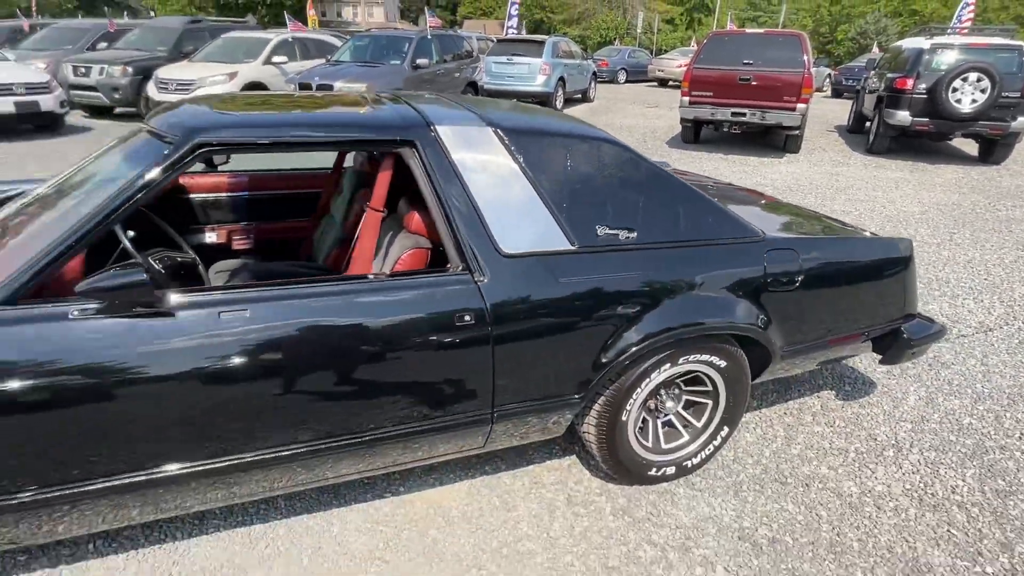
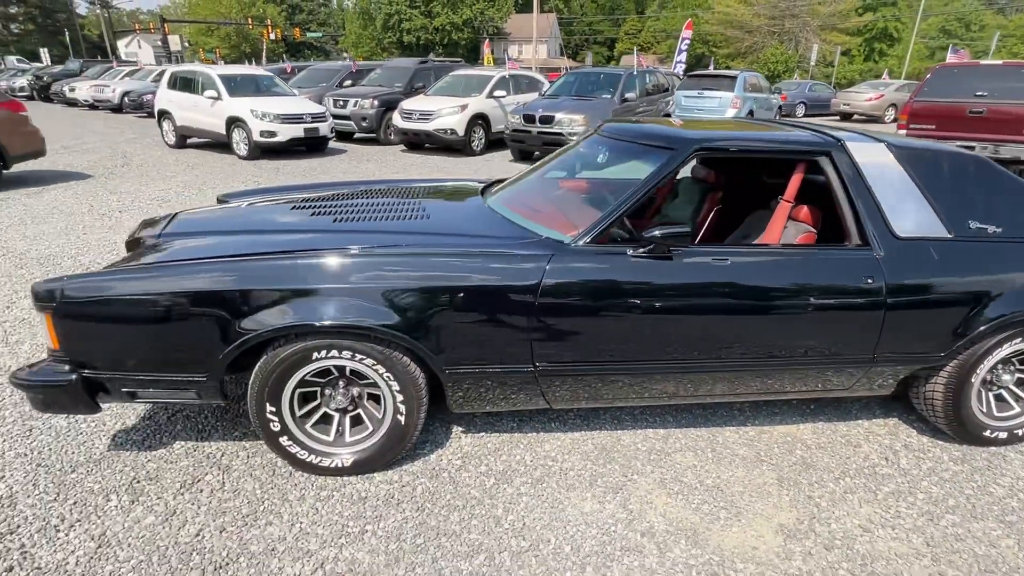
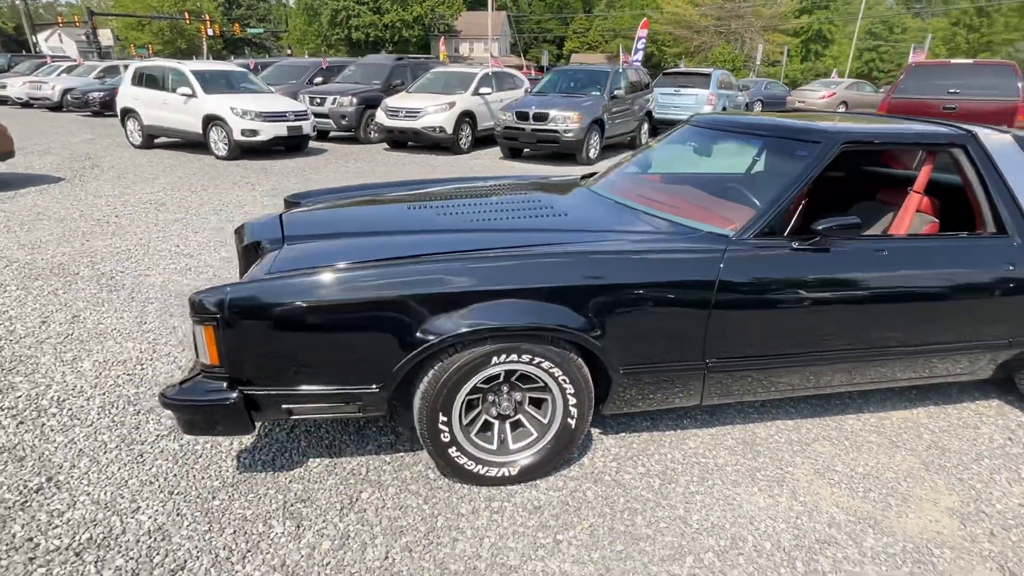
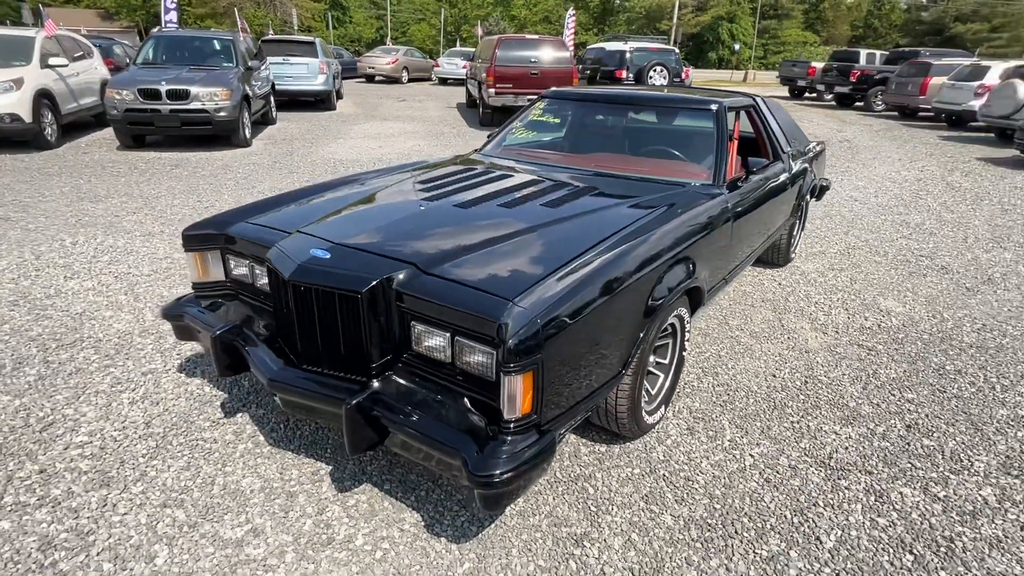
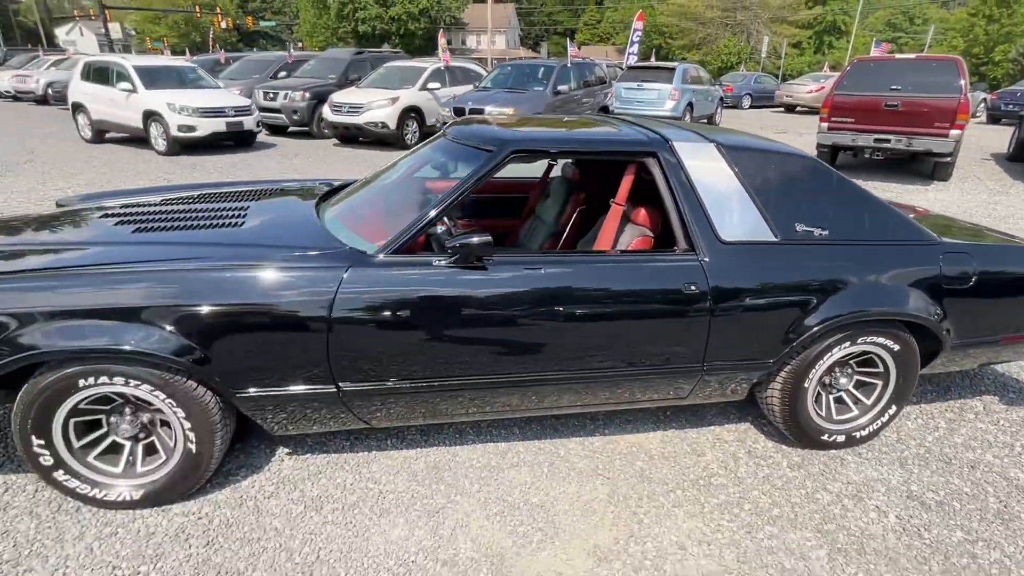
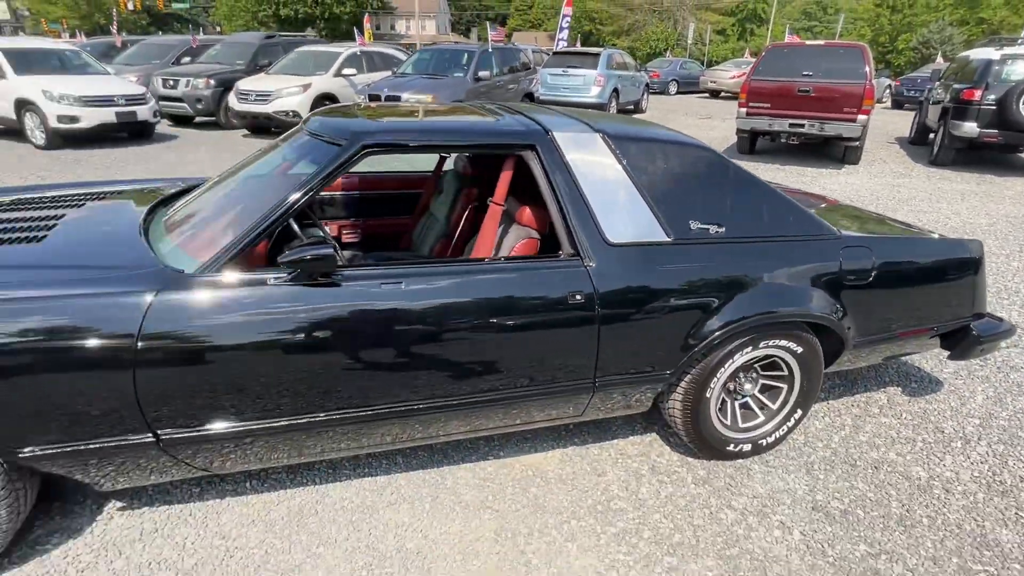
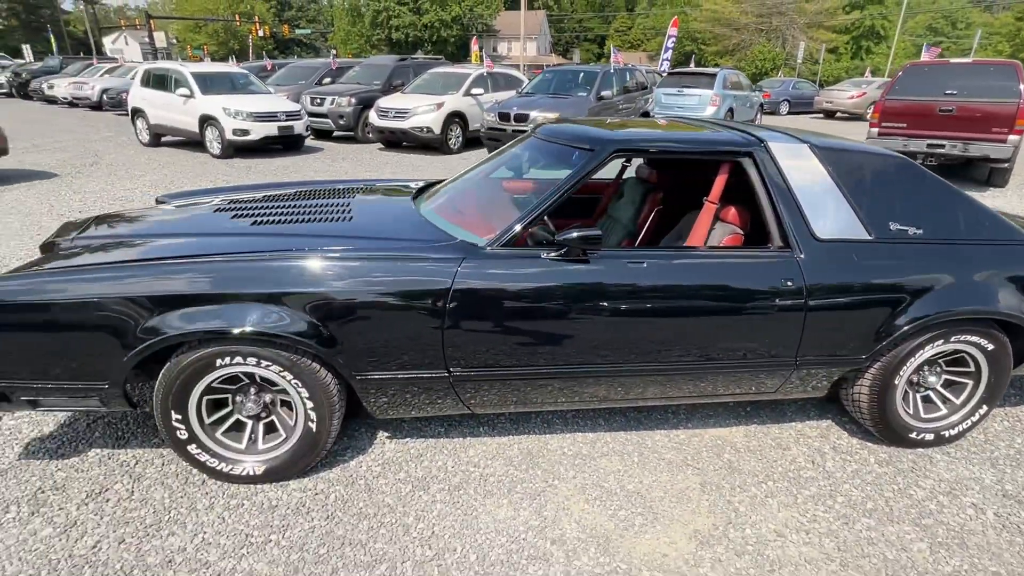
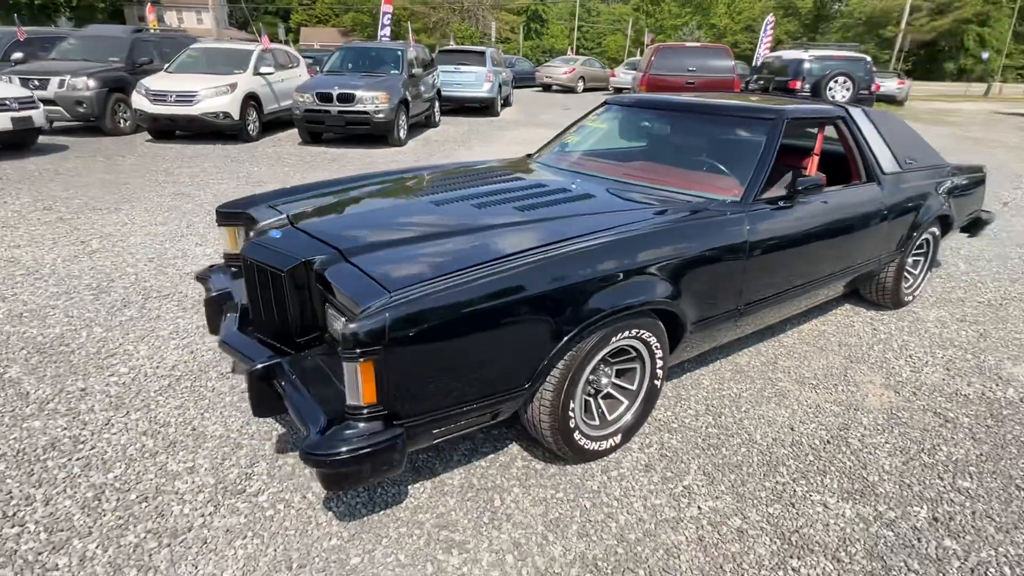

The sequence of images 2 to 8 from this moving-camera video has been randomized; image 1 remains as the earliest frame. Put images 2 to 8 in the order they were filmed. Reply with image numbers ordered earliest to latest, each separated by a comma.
6, 5, 7, 2, 3, 8, 4
